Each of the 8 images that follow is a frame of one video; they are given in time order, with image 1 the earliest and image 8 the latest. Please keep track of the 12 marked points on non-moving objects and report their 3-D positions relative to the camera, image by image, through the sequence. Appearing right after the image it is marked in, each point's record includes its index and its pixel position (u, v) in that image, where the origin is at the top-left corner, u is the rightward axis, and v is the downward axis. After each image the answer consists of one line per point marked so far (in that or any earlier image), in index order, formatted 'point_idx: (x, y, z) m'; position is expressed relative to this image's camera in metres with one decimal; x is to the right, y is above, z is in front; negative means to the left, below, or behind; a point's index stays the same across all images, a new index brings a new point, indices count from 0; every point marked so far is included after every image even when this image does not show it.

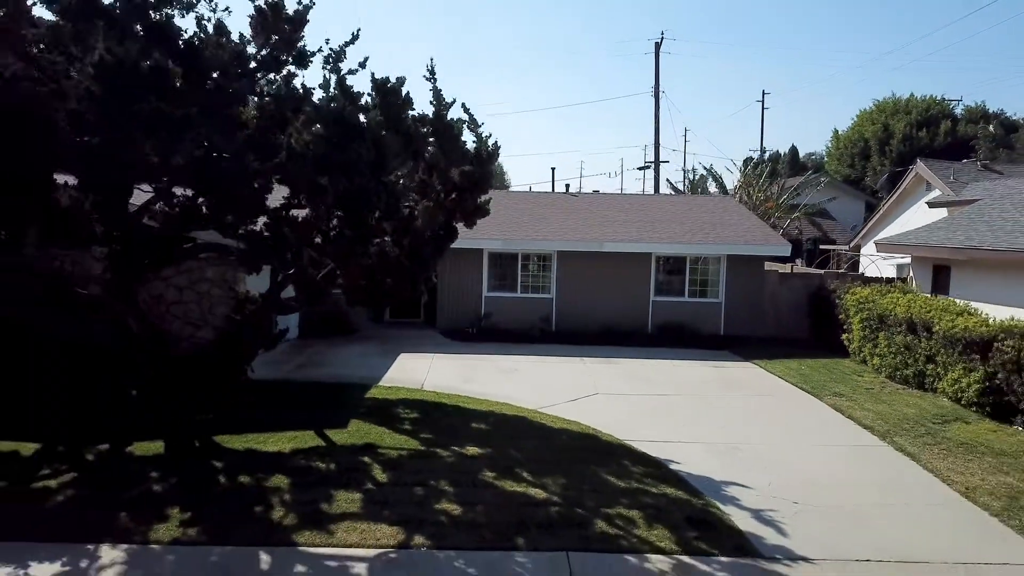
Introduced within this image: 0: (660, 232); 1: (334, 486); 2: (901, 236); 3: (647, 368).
0: (+2.1, +0.8, +13.2) m
1: (-1.1, -1.2, +5.8) m
2: (+5.3, +0.7, +12.9) m
3: (+1.5, -0.9, +10.4) m
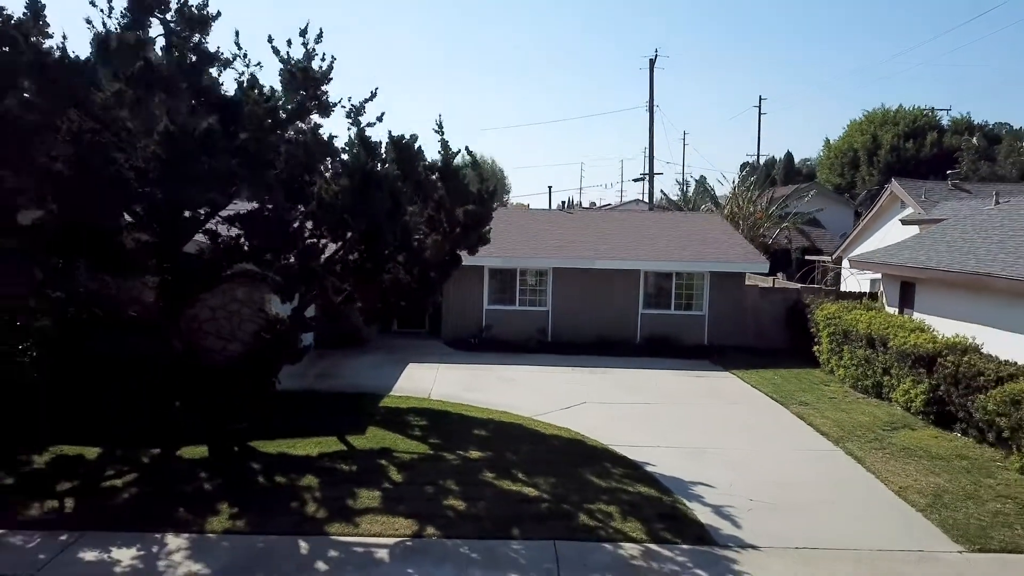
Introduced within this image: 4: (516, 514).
0: (+2.1, +0.7, +14.2) m
1: (-1.1, -1.4, +6.8) m
2: (+5.3, +0.5, +13.9) m
3: (+1.5, -1.1, +11.4) m
4: (0.0, -1.5, +6.2) m
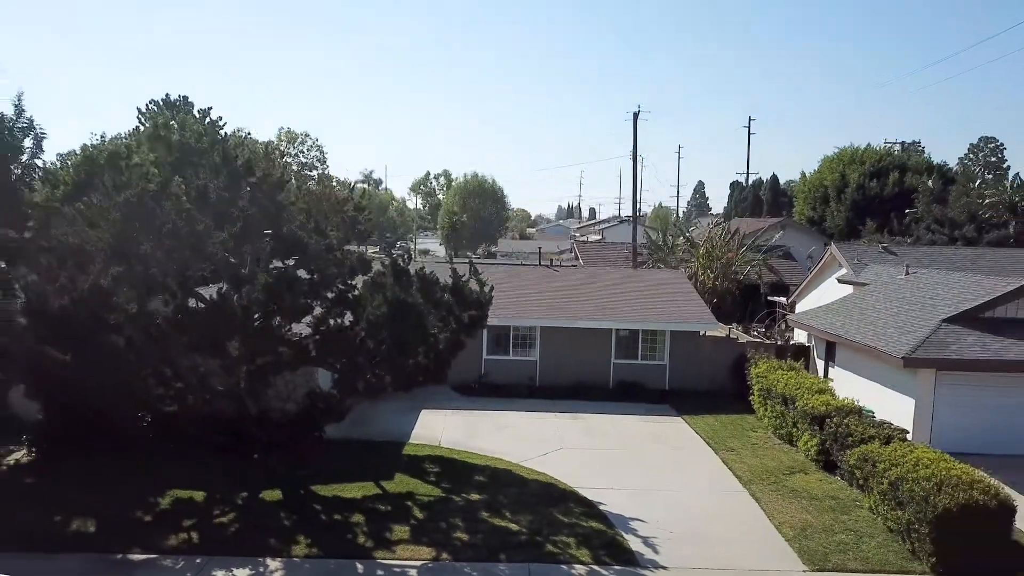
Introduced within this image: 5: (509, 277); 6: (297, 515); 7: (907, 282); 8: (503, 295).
0: (+2.0, -0.3, +17.0) m
1: (-1.2, -2.3, +9.6) m
2: (+5.2, -0.5, +16.7) m
3: (+1.4, -2.0, +14.2) m
4: (-0.1, -2.4, +9.0) m
5: (0.0, +0.2, +18.9) m
6: (-2.2, -2.3, +9.7) m
7: (+6.5, +0.1, +15.8) m
8: (-0.2, -0.1, +17.5) m
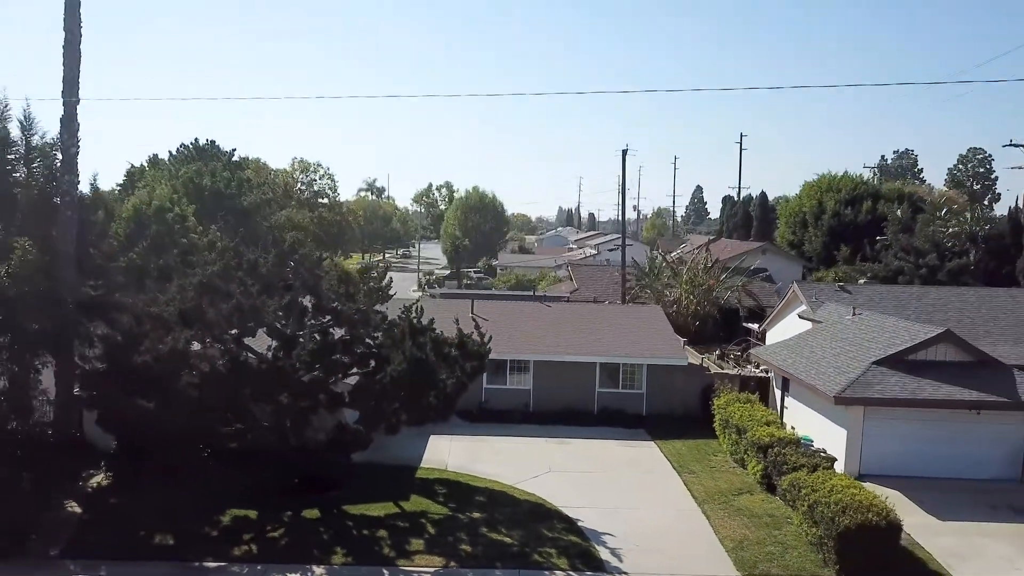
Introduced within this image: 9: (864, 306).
0: (+1.9, -1.0, +19.3) m
1: (-1.3, -3.1, +11.9) m
2: (+5.1, -1.2, +19.0) m
3: (+1.3, -2.8, +16.5) m
4: (-0.2, -3.1, +11.4) m
5: (-0.1, -0.5, +21.2) m
6: (-2.3, -3.1, +12.1) m
7: (+6.4, -0.7, +18.1) m
8: (-0.2, -0.8, +19.8) m
9: (+7.1, -0.4, +19.2) m
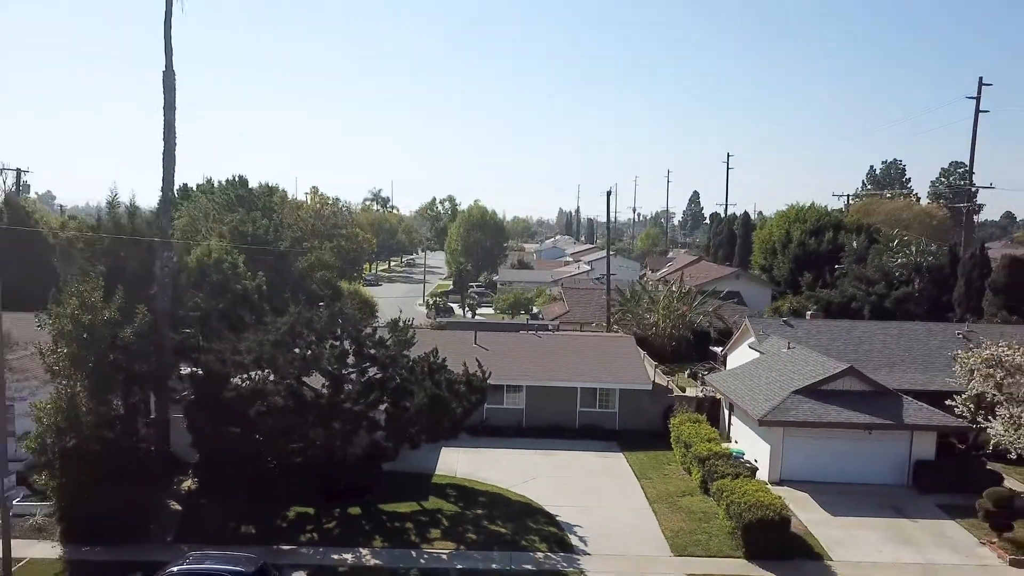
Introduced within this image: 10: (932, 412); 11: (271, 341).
0: (+1.8, -1.9, +23.3) m
1: (-1.4, -4.0, +16.0) m
2: (+5.0, -2.1, +23.0) m
3: (+1.2, -3.6, +20.5) m
4: (-0.3, -4.0, +15.4) m
5: (-0.2, -1.4, +25.2) m
6: (-2.3, -3.9, +16.1) m
7: (+6.3, -1.5, +22.1) m
8: (-0.3, -1.7, +23.8) m
9: (+7.0, -1.3, +23.2) m
10: (+8.2, -2.4, +18.7) m
11: (-4.2, -0.9, +16.8) m
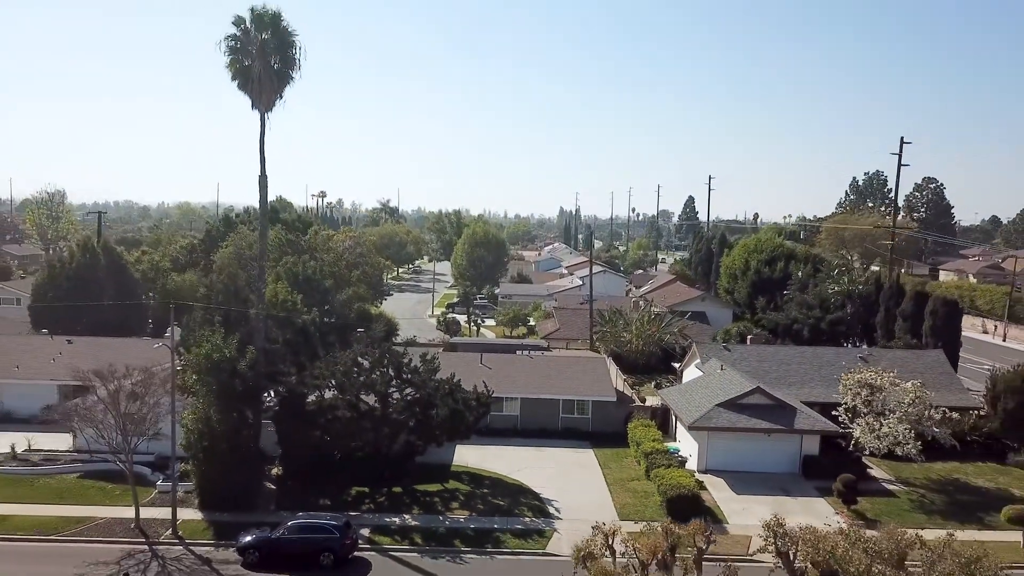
0: (+1.7, -3.0, +30.1) m
1: (-1.5, -5.1, +22.8) m
2: (+4.9, -3.2, +29.8) m
3: (+1.1, -4.7, +27.3) m
4: (-0.3, -5.1, +22.2) m
5: (-0.3, -2.4, +32.0) m
6: (-2.4, -5.0, +22.9) m
7: (+6.3, -2.6, +28.9) m
8: (-0.4, -2.8, +30.6) m
9: (+6.9, -2.4, +30.0) m
10: (+8.1, -3.5, +25.5) m
11: (-4.3, -2.0, +23.6) m
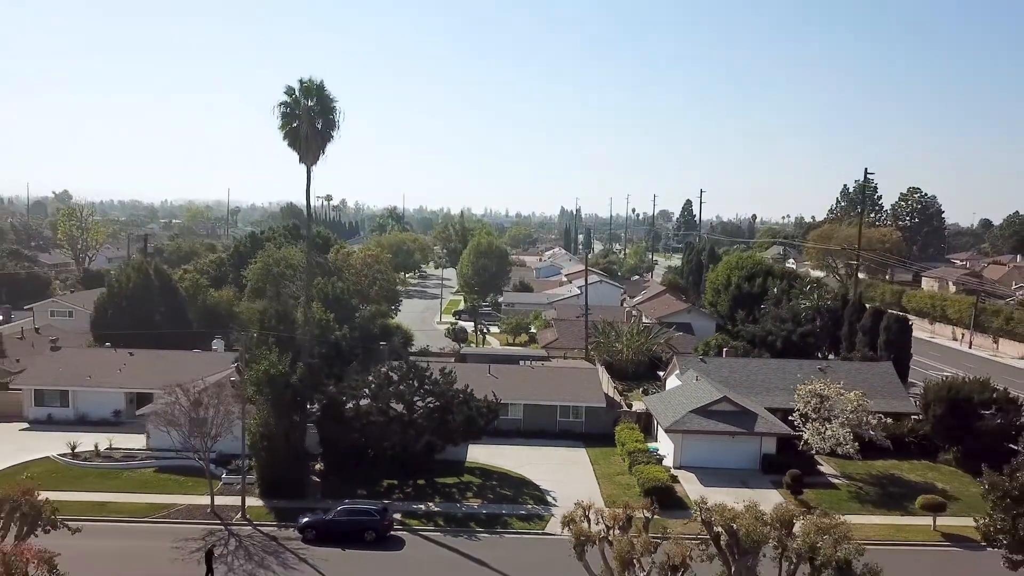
0: (+1.9, -3.7, +34.8) m
1: (-1.3, -5.8, +27.4) m
2: (+5.1, -3.9, +34.5) m
3: (+1.3, -5.5, +32.0) m
4: (-0.2, -5.9, +26.9) m
5: (-0.1, -3.2, +36.7) m
6: (-2.3, -5.8, +27.6) m
7: (+6.4, -3.4, +33.5) m
8: (-0.2, -3.5, +35.3) m
9: (+7.1, -3.1, +34.7) m
10: (+8.3, -4.3, +30.2) m
11: (-4.1, -2.8, +28.3) m
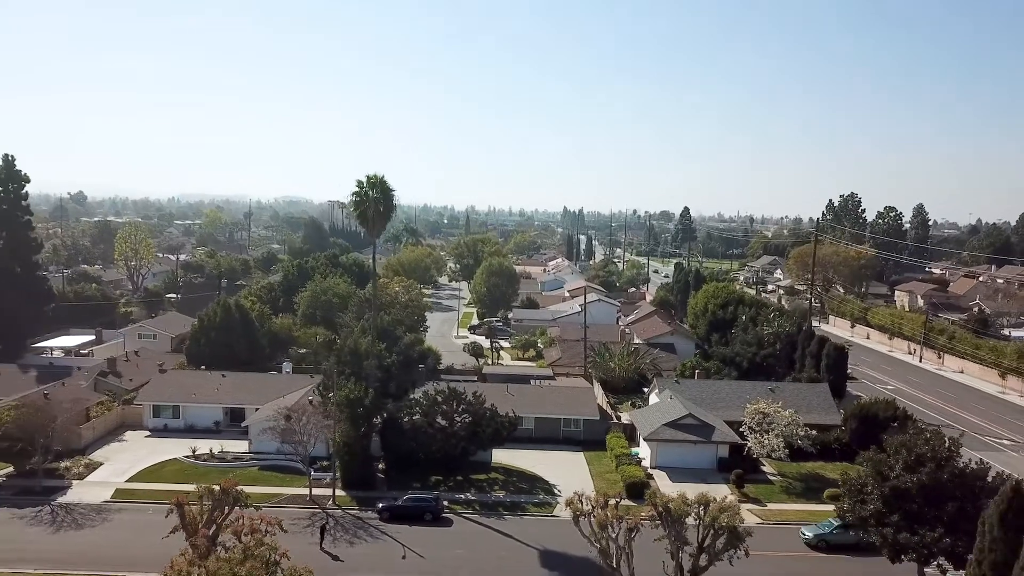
0: (+2.5, -5.4, +44.1) m
1: (-0.7, -7.6, +36.8) m
2: (+5.7, -5.7, +43.8) m
3: (+1.9, -7.2, +41.3) m
4: (+0.4, -7.7, +36.2) m
5: (+0.5, -4.9, +46.0) m
6: (-1.7, -7.5, +36.9) m
7: (+7.0, -5.1, +42.8) m
8: (+0.4, -5.2, +44.6) m
9: (+7.7, -4.8, +44.0) m
10: (+8.9, -6.0, +39.5) m
11: (-3.5, -4.5, +37.6) m
